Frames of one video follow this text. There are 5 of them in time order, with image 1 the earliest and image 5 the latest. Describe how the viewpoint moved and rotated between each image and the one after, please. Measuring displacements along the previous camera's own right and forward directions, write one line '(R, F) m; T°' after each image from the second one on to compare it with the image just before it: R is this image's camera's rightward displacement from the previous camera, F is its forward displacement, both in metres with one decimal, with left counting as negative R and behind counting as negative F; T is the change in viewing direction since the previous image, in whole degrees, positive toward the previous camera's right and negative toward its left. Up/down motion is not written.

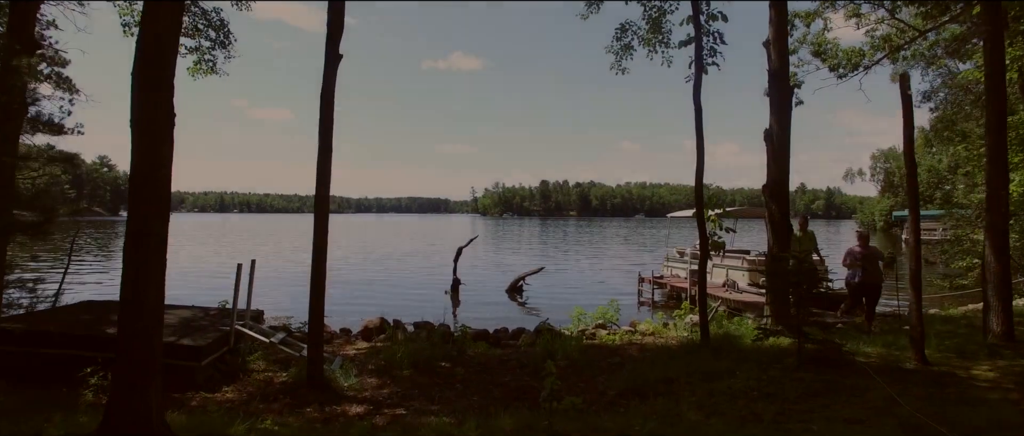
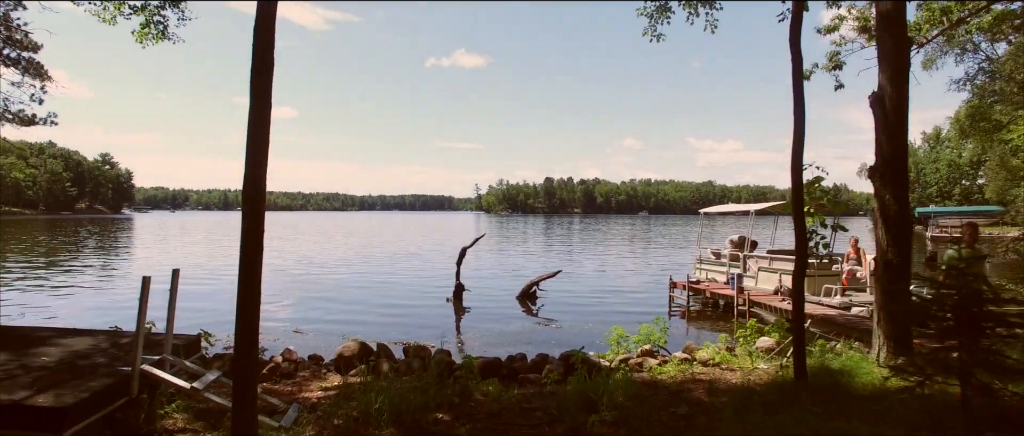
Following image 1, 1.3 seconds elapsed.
(-0.1, +1.4) m; 0°
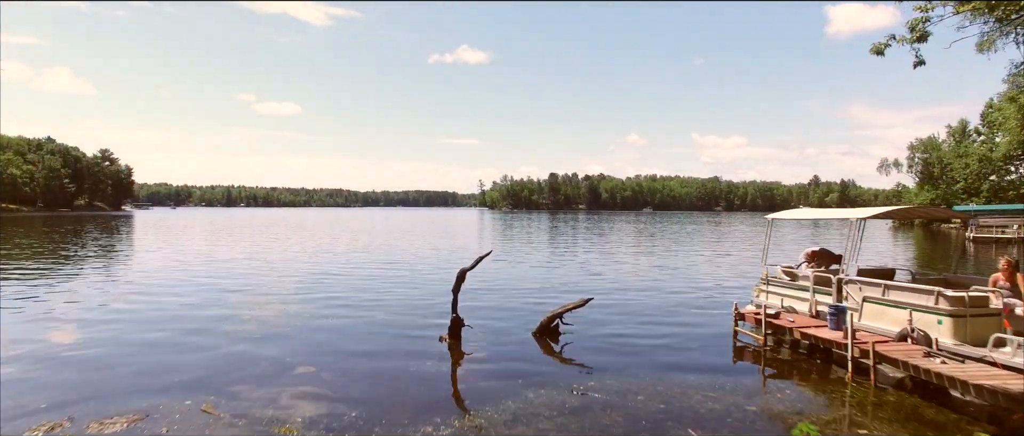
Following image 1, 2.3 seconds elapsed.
(-0.1, +2.2) m; 0°
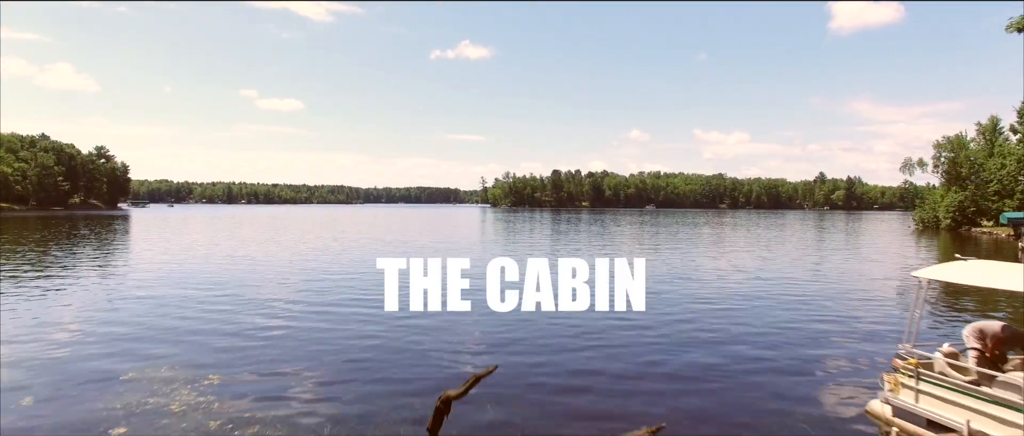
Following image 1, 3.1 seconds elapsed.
(-0.1, +2.8) m; 0°
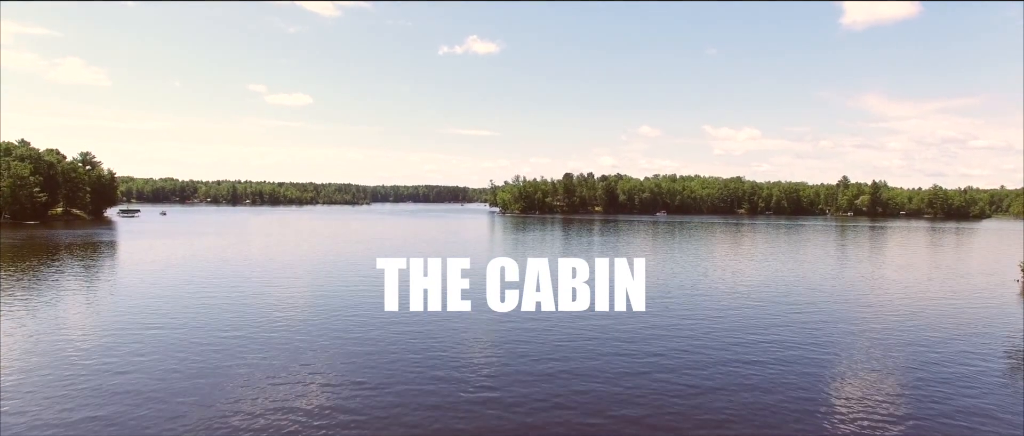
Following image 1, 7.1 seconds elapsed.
(-0.4, +10.4) m; -1°
